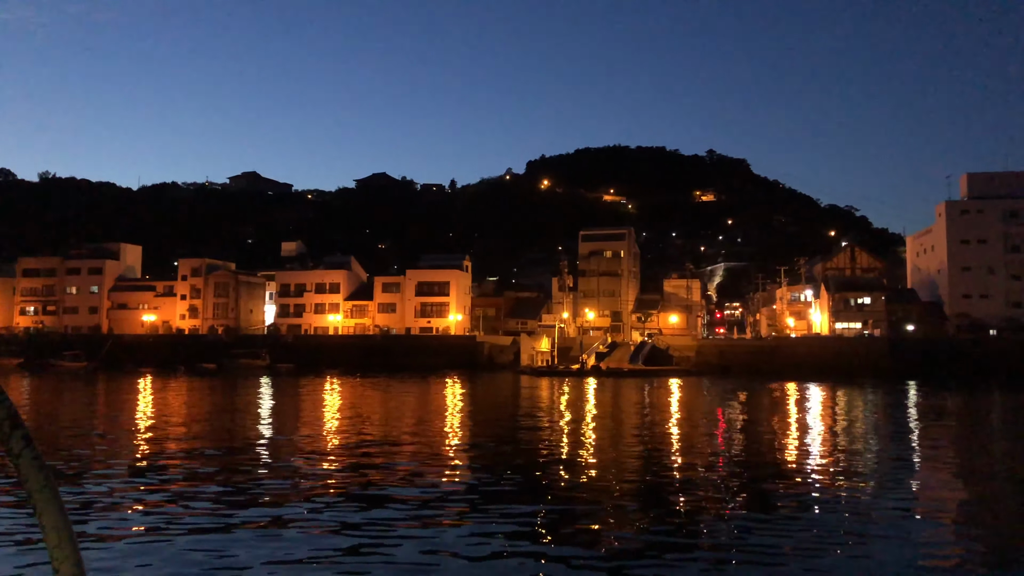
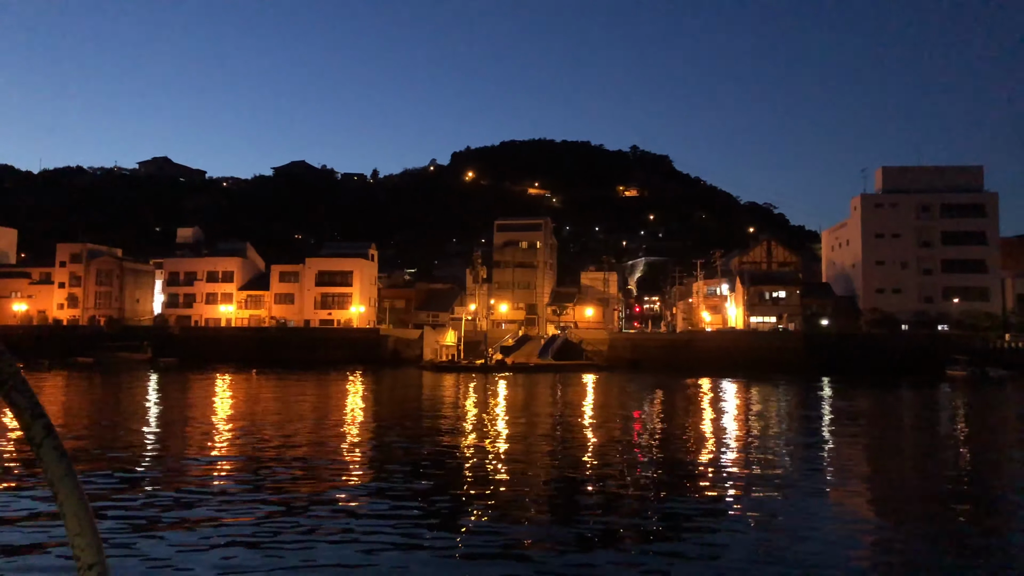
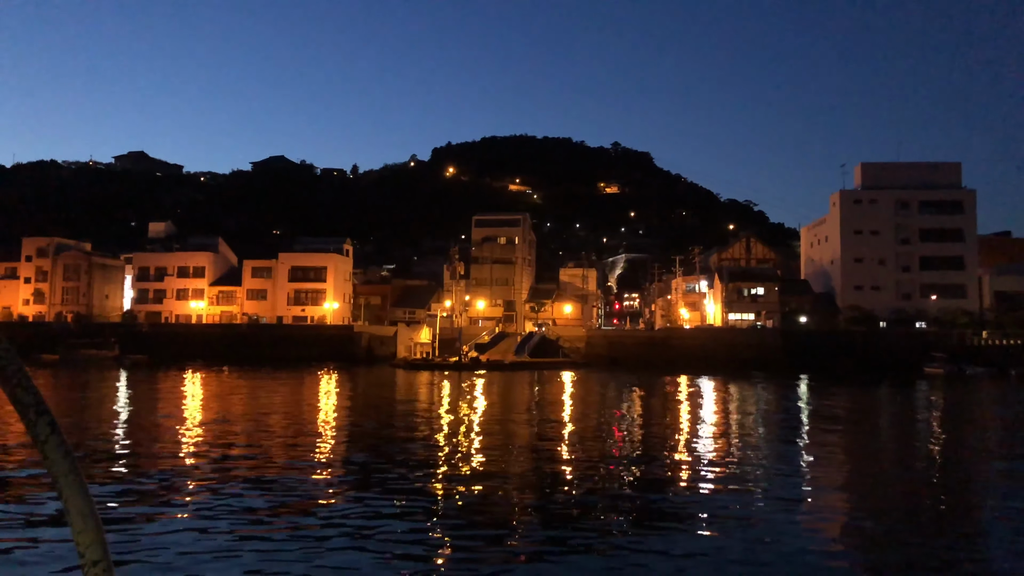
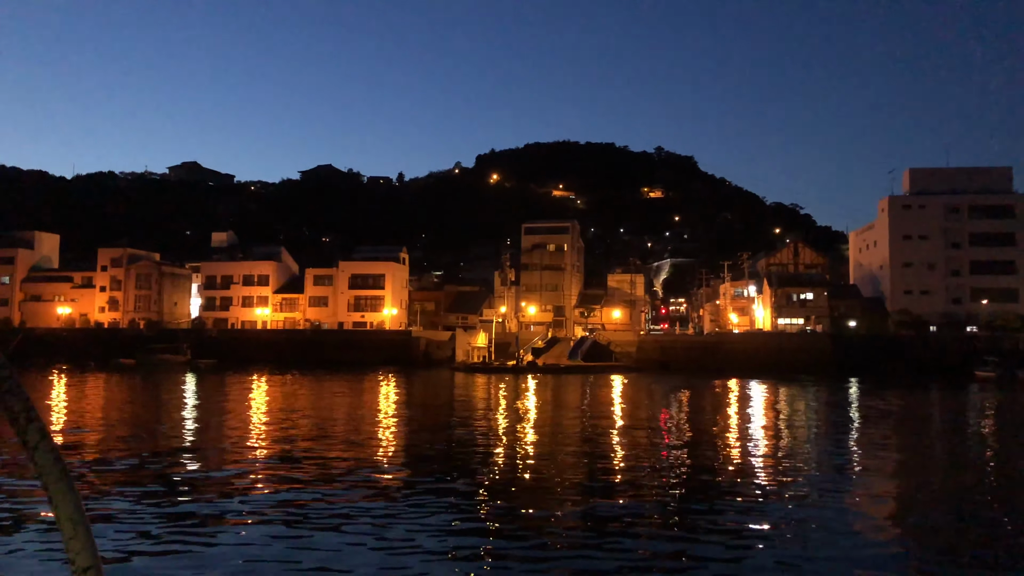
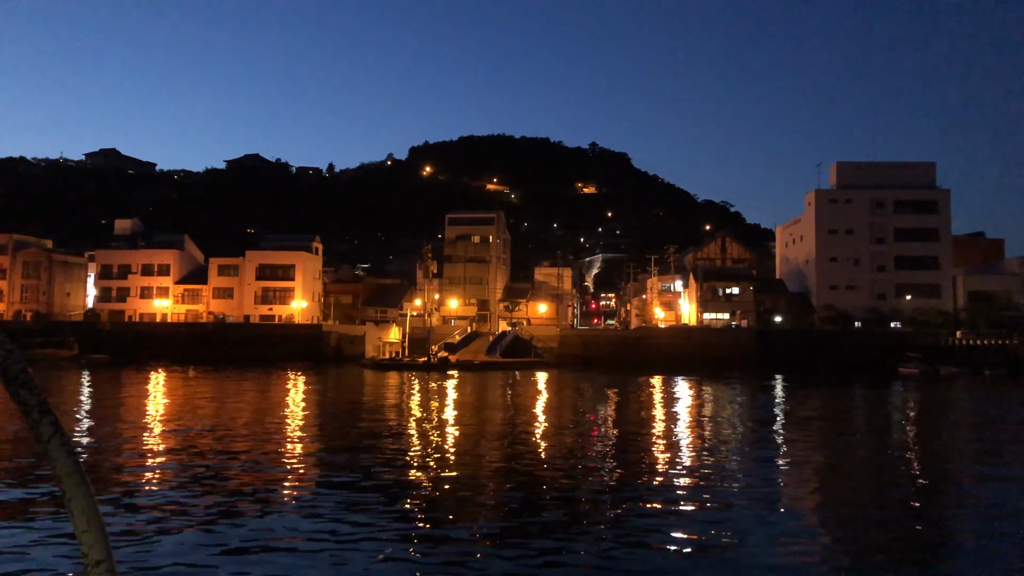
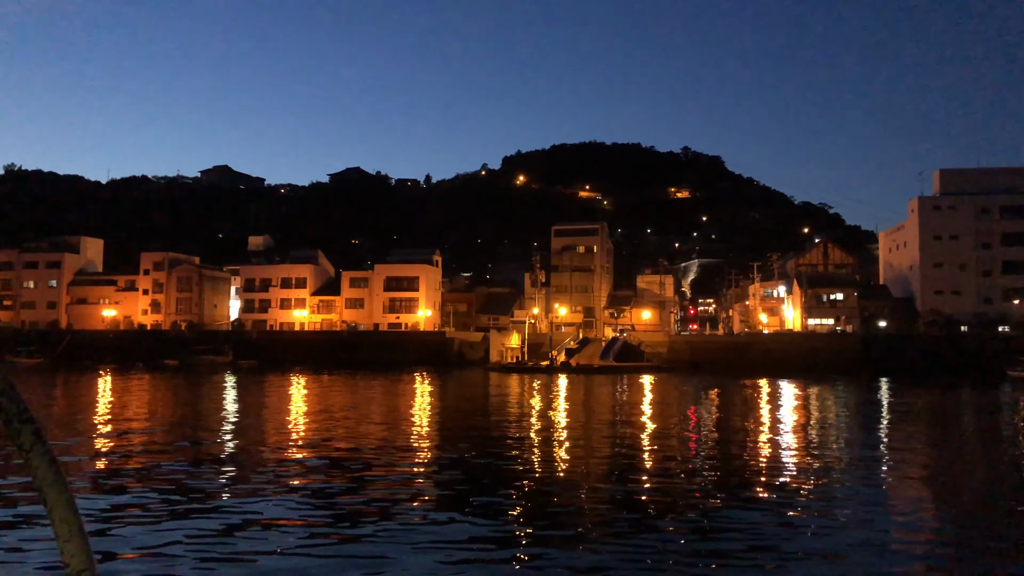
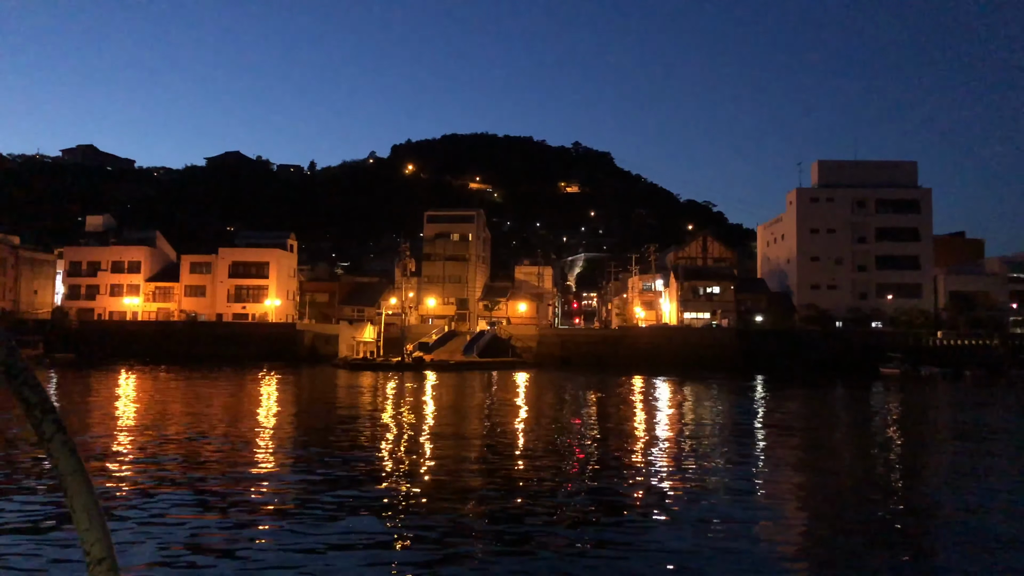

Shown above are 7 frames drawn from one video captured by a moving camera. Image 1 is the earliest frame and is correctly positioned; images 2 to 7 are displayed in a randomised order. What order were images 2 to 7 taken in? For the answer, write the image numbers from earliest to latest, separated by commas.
6, 4, 2, 3, 5, 7
